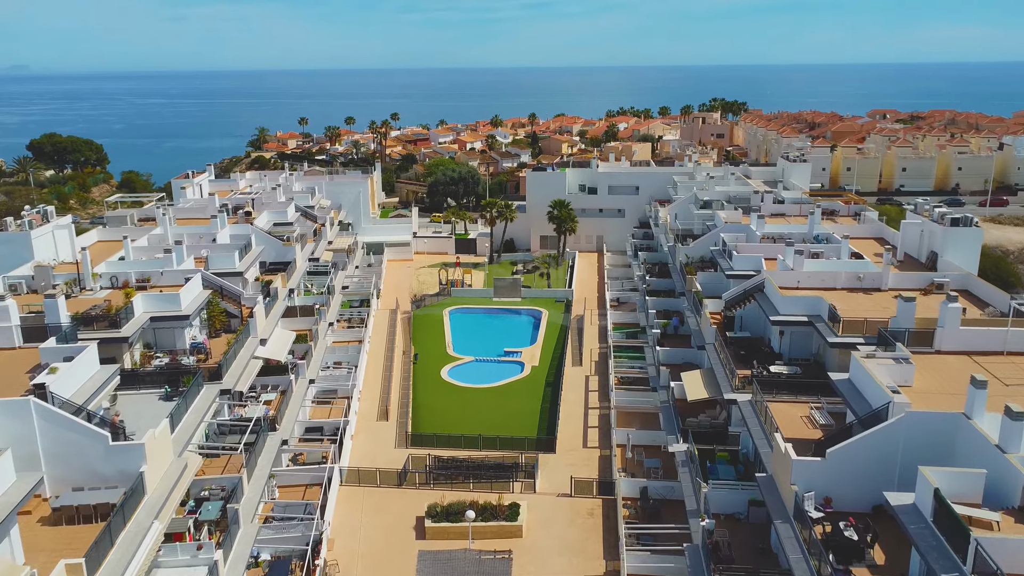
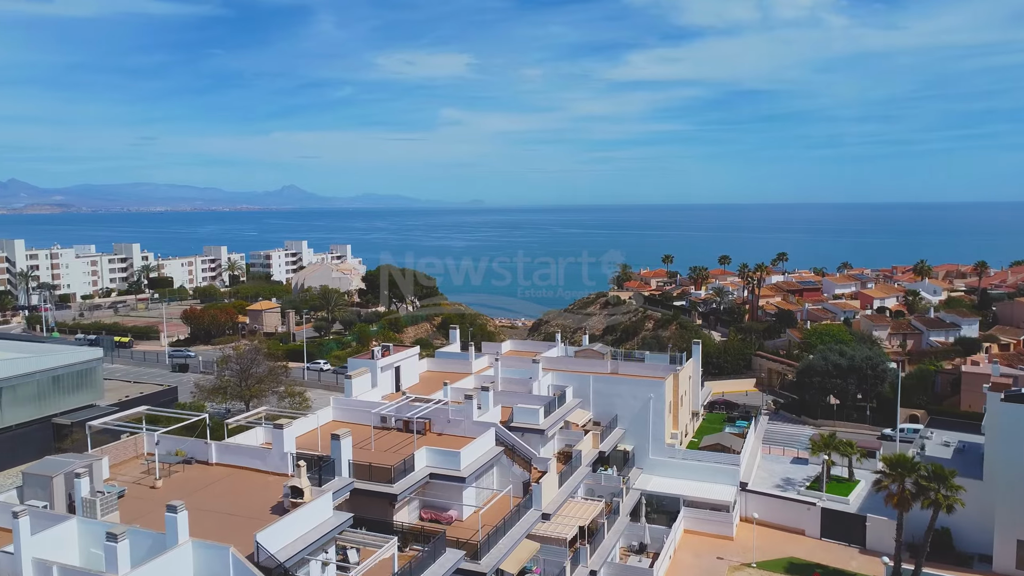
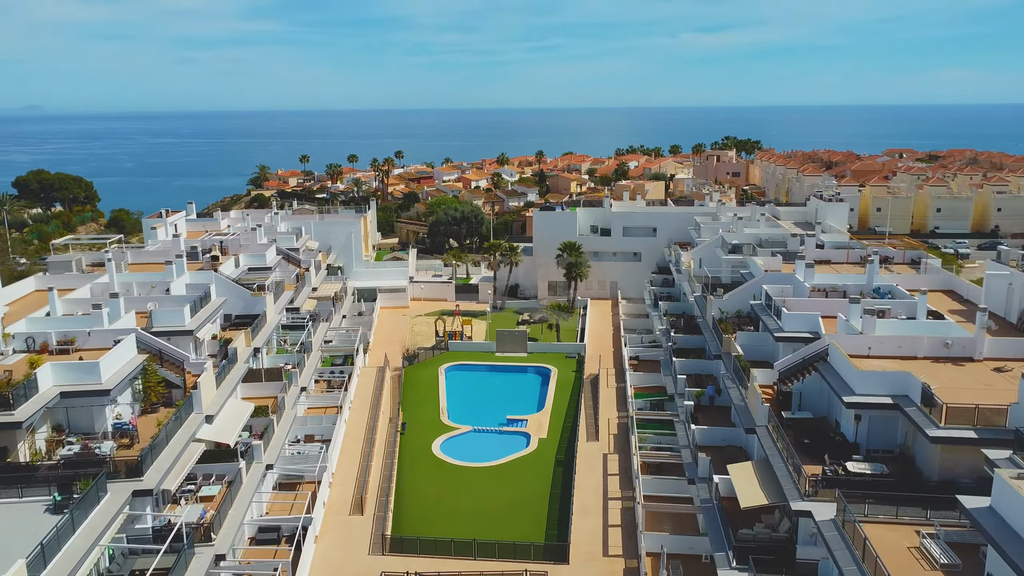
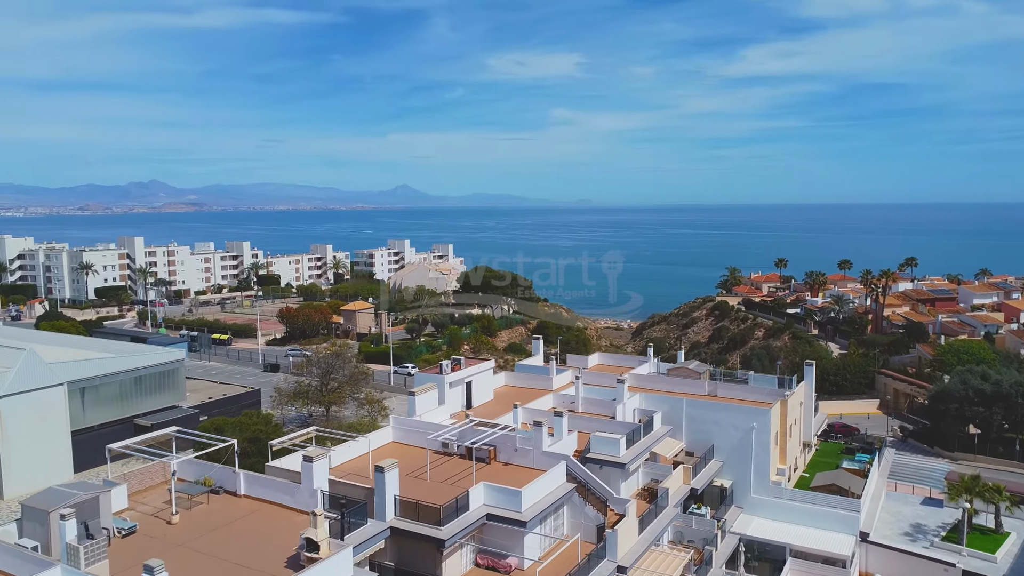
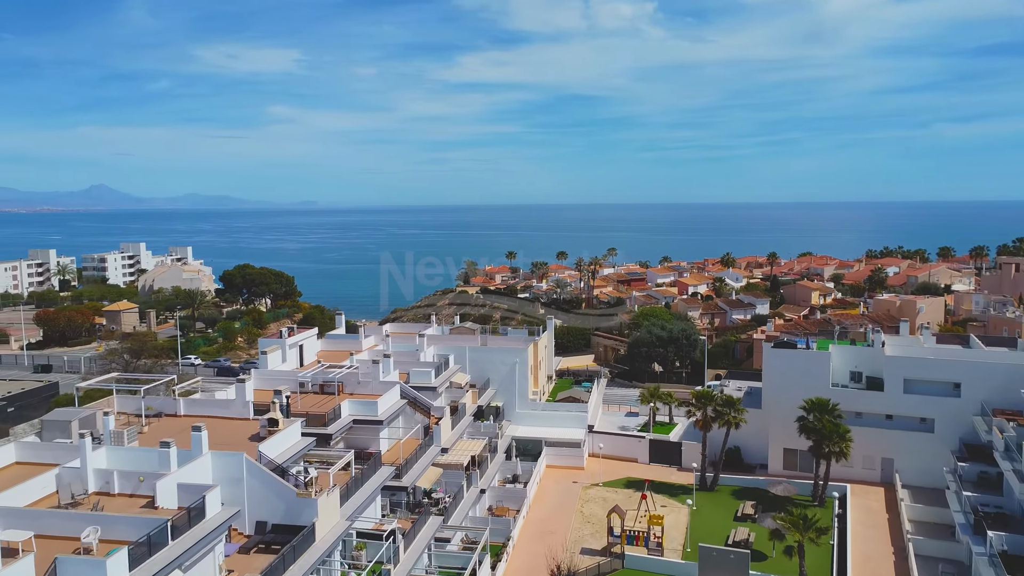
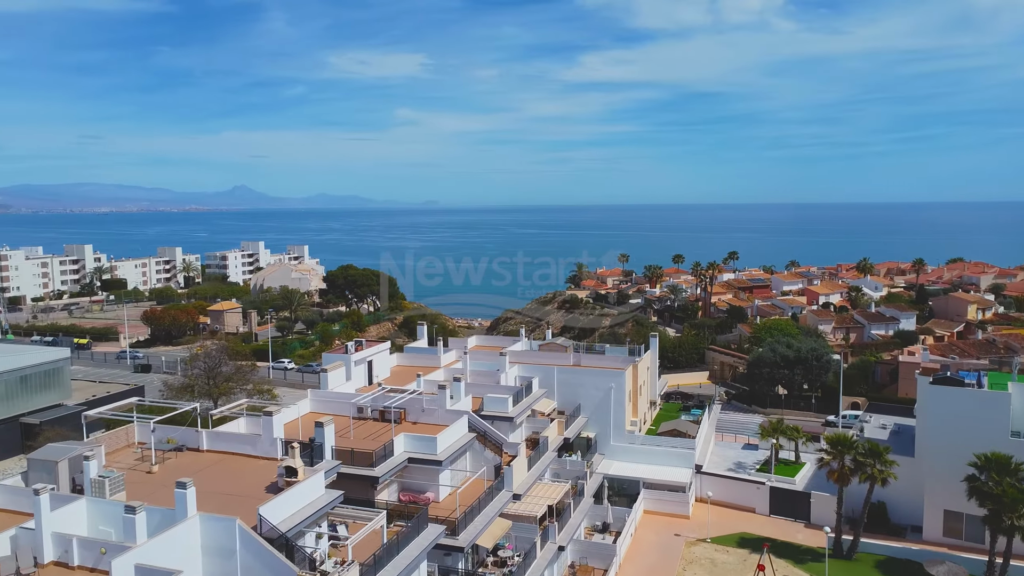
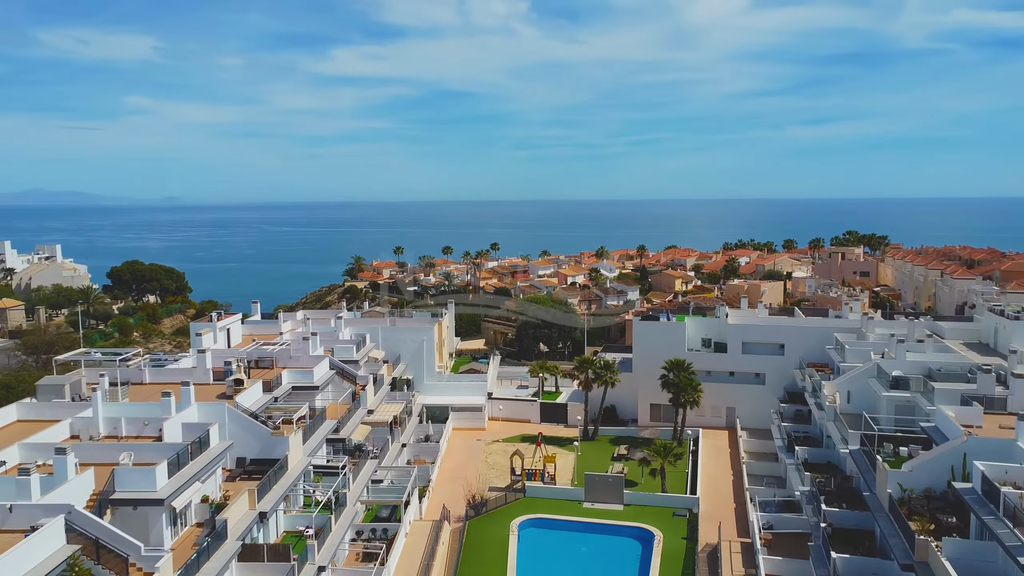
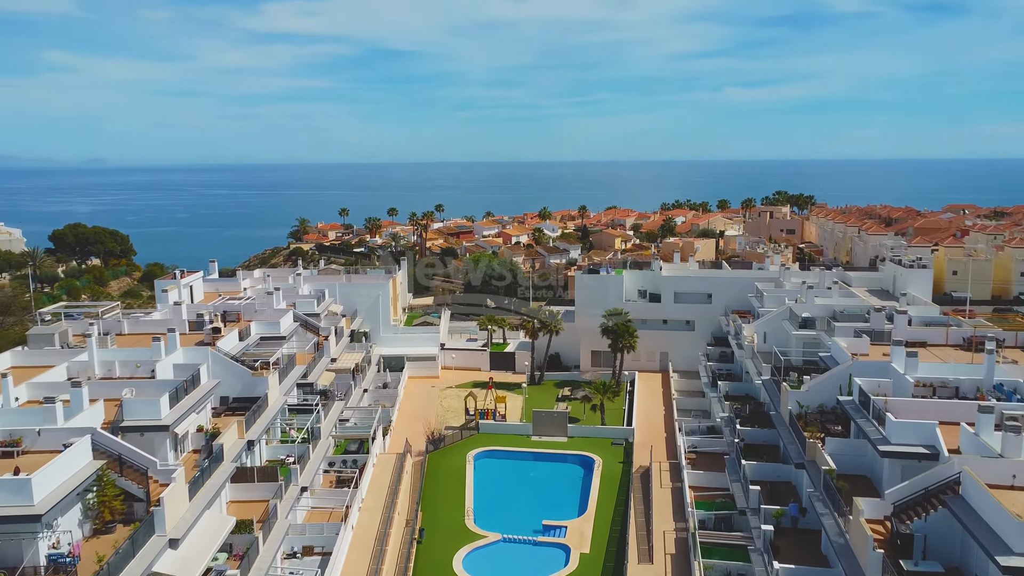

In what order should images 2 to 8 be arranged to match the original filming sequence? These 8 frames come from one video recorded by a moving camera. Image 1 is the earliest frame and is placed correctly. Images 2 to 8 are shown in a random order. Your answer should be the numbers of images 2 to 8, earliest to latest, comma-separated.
3, 8, 7, 5, 6, 2, 4
